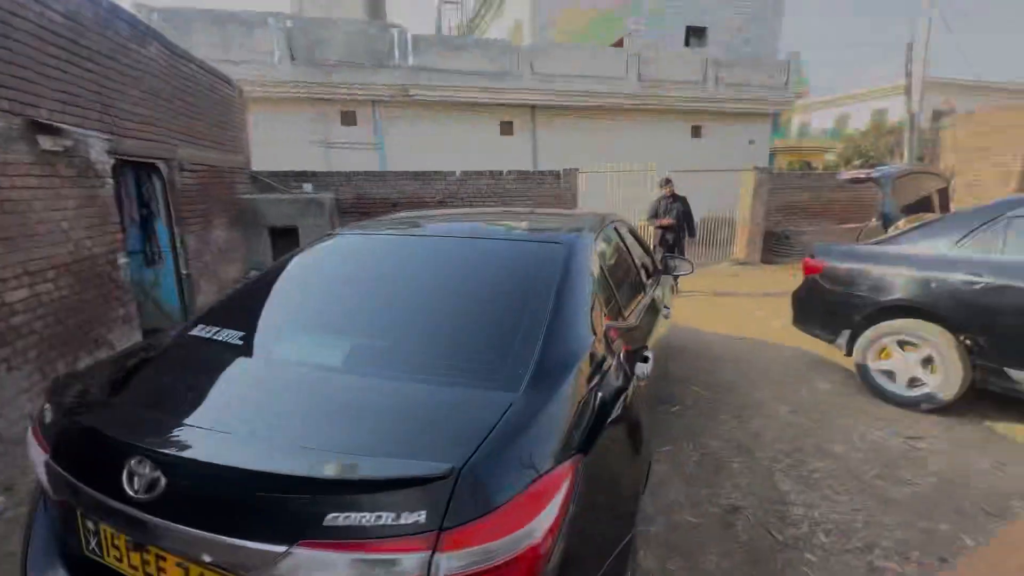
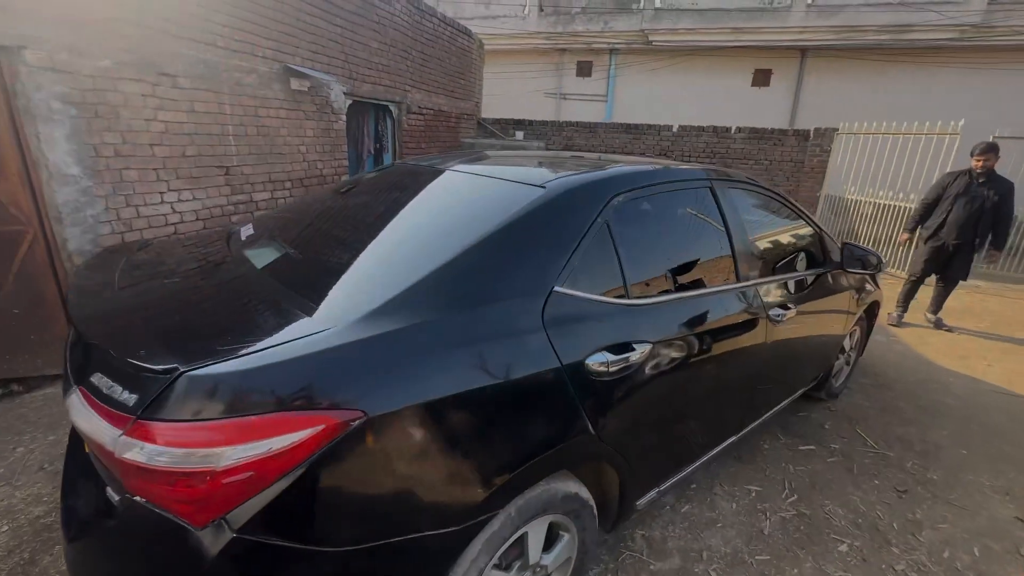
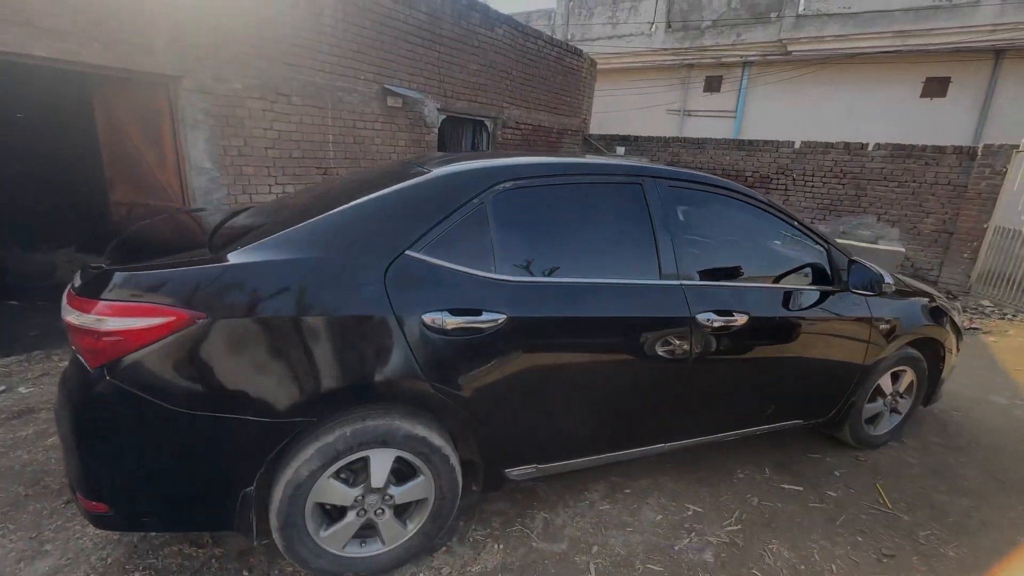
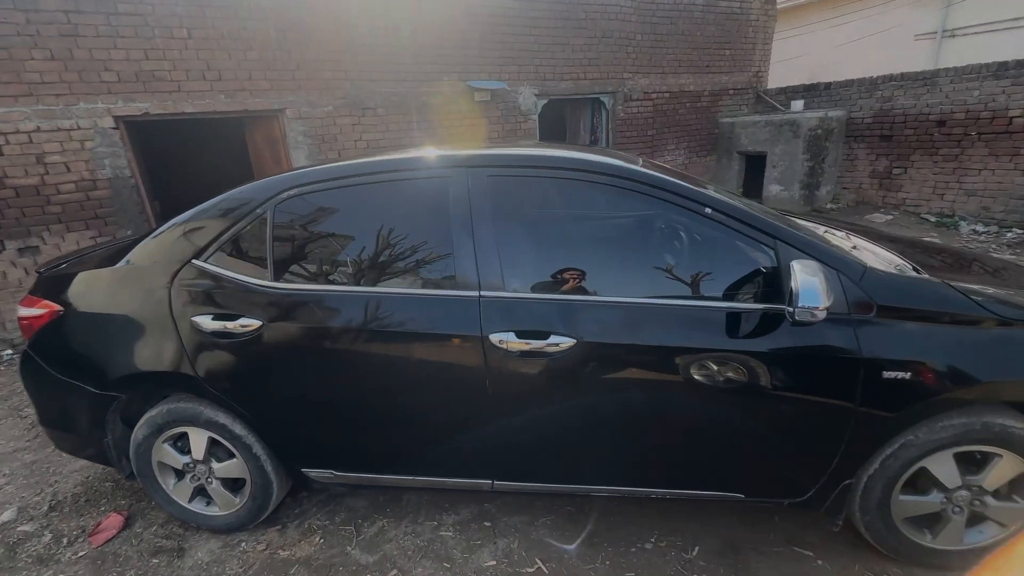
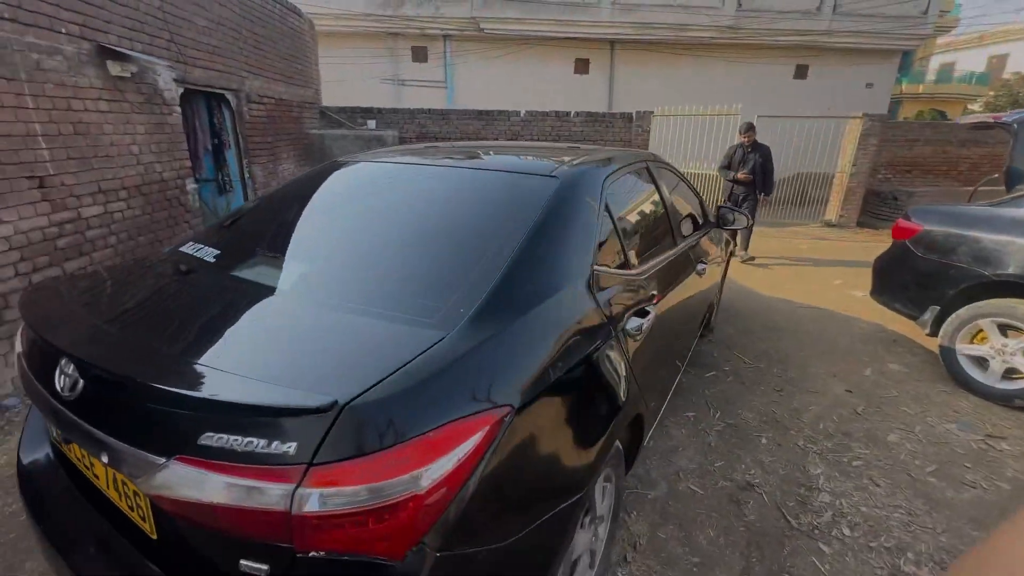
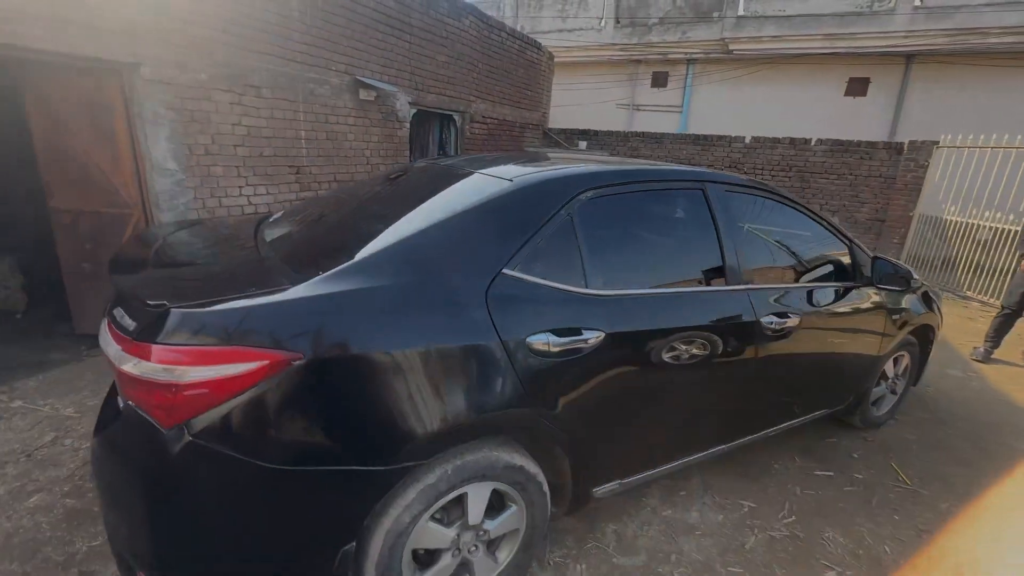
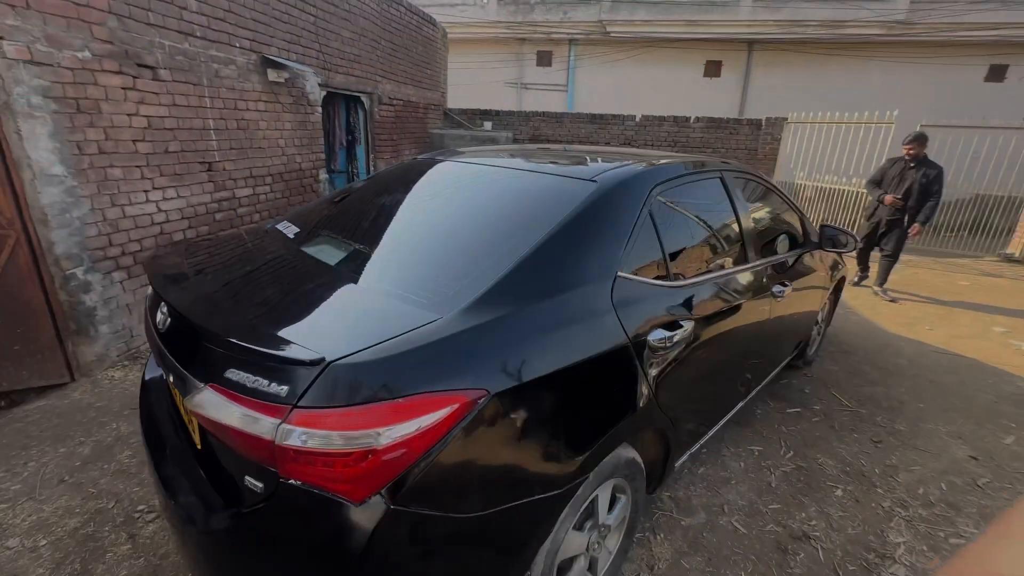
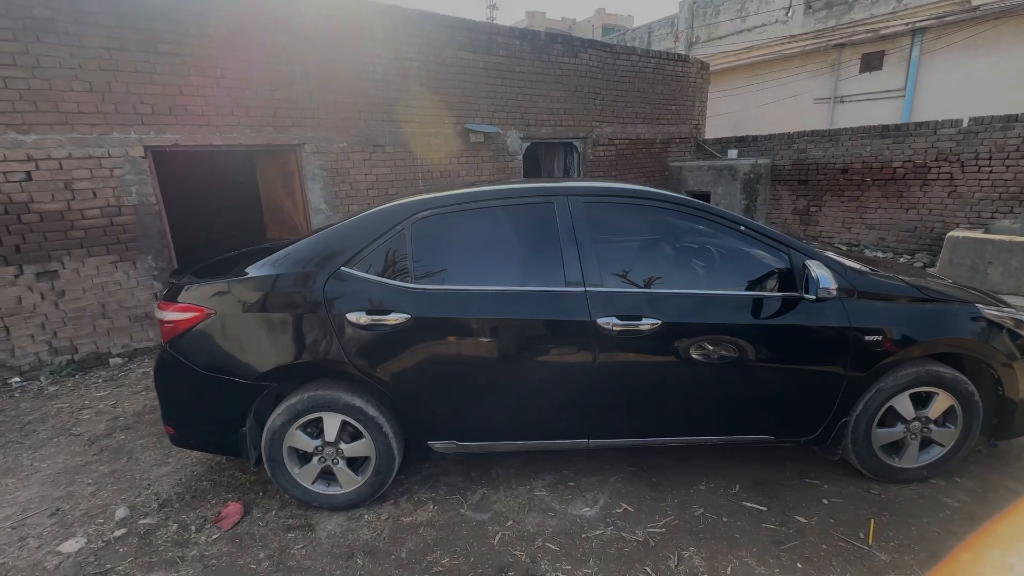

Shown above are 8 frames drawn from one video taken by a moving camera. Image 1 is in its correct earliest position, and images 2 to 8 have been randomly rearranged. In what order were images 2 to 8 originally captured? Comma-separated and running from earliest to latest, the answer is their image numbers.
5, 7, 2, 6, 3, 8, 4
